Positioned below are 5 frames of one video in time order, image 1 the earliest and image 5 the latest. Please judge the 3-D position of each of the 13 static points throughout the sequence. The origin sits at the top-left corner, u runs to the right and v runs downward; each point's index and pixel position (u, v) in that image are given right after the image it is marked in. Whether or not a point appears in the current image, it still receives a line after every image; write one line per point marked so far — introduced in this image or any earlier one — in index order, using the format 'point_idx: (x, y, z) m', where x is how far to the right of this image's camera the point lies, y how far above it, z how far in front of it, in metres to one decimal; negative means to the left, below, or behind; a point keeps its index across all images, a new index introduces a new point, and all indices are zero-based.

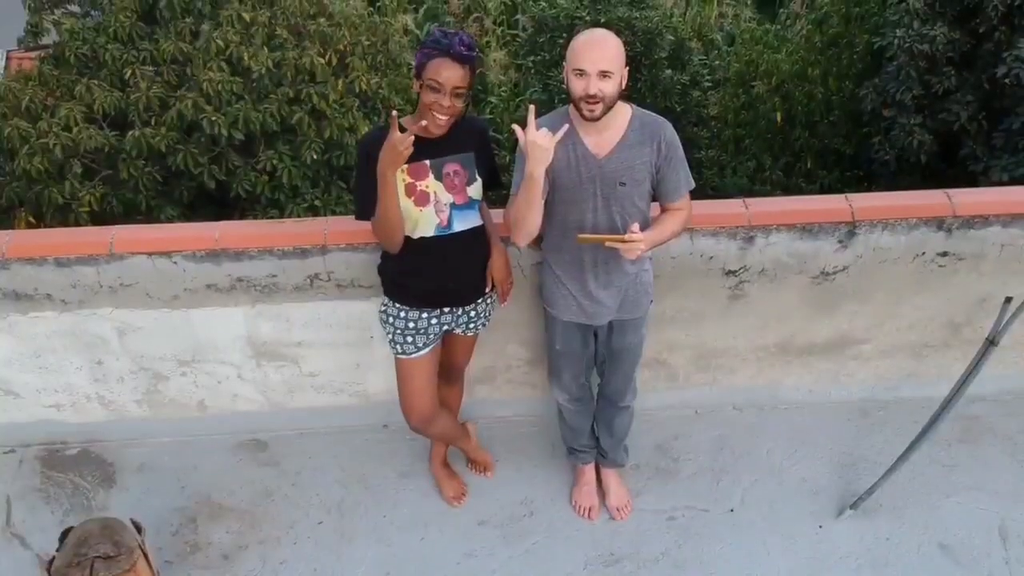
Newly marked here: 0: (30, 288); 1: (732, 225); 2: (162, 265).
0: (-1.0, 0.0, +2.1) m
1: (+0.4, +0.1, +2.1) m
2: (-0.7, 0.0, +2.1) m
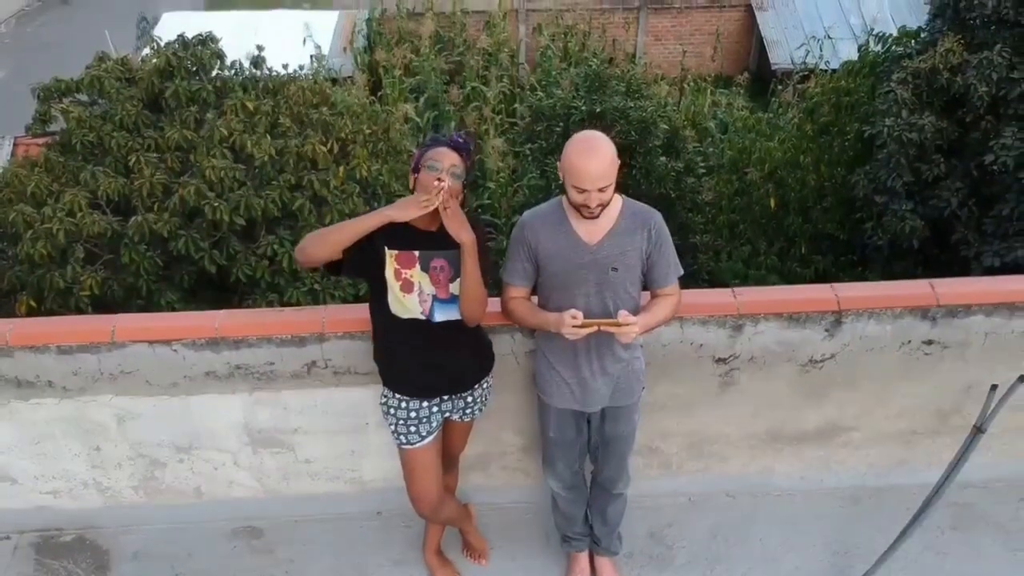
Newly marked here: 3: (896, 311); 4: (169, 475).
0: (-1.0, -0.2, +2.1) m
1: (+0.4, -0.1, +2.1) m
2: (-0.7, -0.1, +2.1) m
3: (+0.8, 0.0, +2.1) m
4: (-0.8, -0.4, +2.3) m
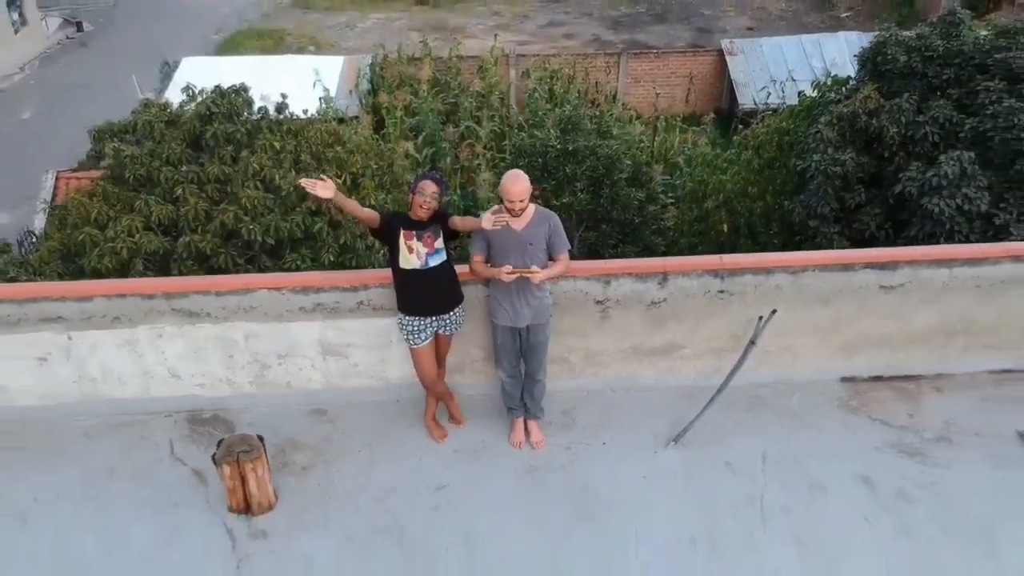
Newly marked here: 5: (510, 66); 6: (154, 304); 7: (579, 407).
0: (-1.1, -0.1, +3.6) m
1: (+0.3, +0.1, +3.6) m
2: (-0.9, 0.0, +3.6) m
3: (+0.7, +0.1, +3.7) m
4: (-0.9, -0.3, +3.8) m
5: (0.0, +3.3, +14.6) m
6: (-1.3, -0.1, +3.6) m
7: (+0.3, -0.5, +3.9) m
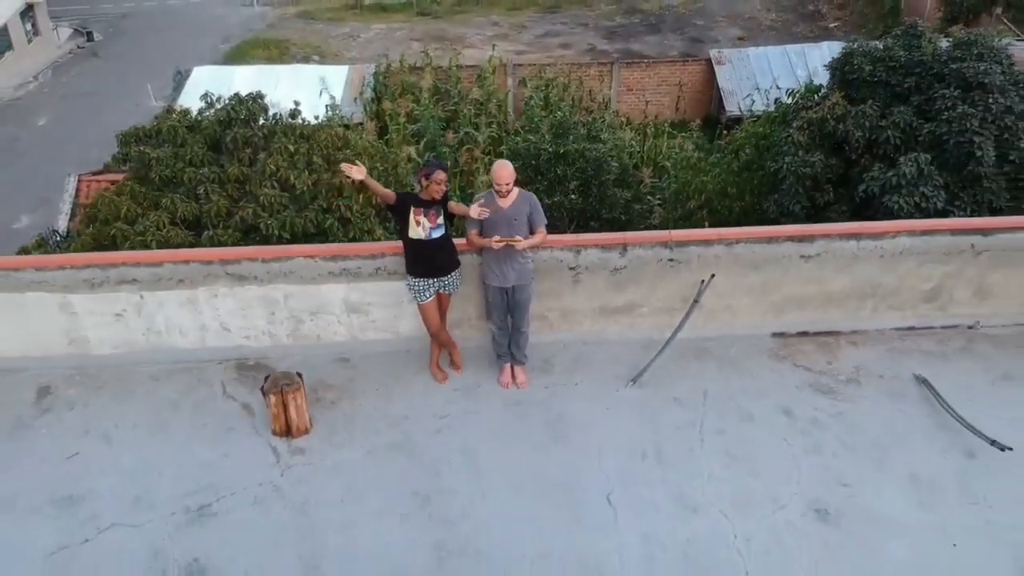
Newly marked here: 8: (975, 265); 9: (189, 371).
0: (-1.2, +0.1, +4.5) m
1: (+0.3, +0.2, +4.5) m
2: (-0.9, +0.1, +4.5) m
3: (+0.6, +0.2, +4.5) m
4: (-1.0, -0.2, +4.7) m
5: (-0.1, +3.3, +15.5) m
6: (-1.3, +0.1, +4.5) m
7: (+0.2, -0.3, +4.7) m
8: (+2.2, +0.1, +4.8) m
9: (-1.5, -0.4, +4.7) m
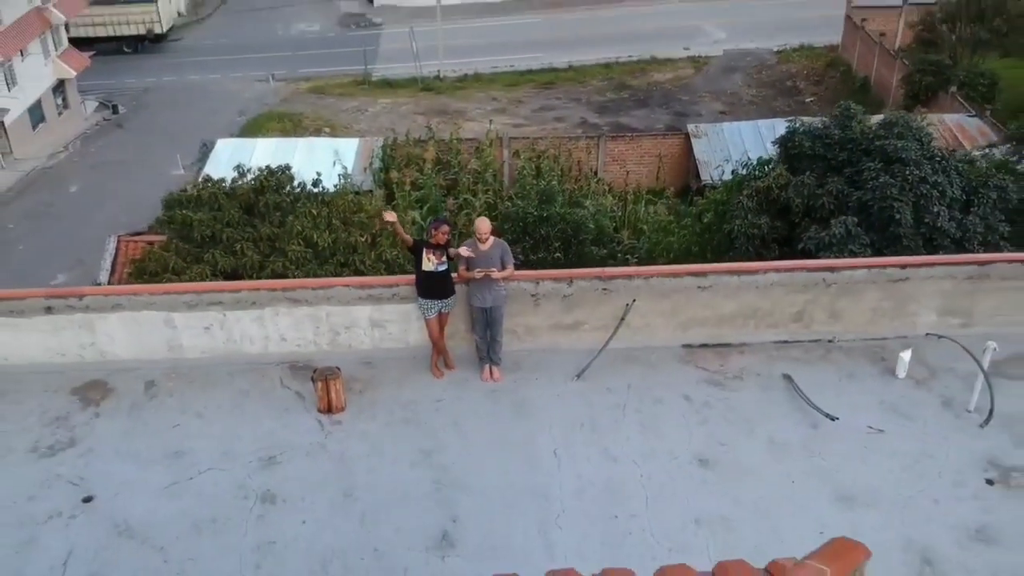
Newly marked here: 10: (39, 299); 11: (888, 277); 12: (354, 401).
0: (-1.3, -0.1, +6.3) m
1: (+0.1, +0.1, +6.3) m
2: (-1.1, 0.0, +6.3) m
3: (+0.5, +0.1, +6.3) m
4: (-1.1, -0.3, +6.4) m
5: (-0.2, +2.5, +17.5) m
6: (-1.5, 0.0, +6.3) m
7: (+0.1, -0.5, +6.5) m
8: (+2.1, 0.0, +6.5) m
9: (-1.6, -0.5, +6.4) m
10: (-3.0, -0.1, +6.2) m
11: (+2.5, +0.1, +6.5) m
12: (-1.0, -0.7, +6.1) m
